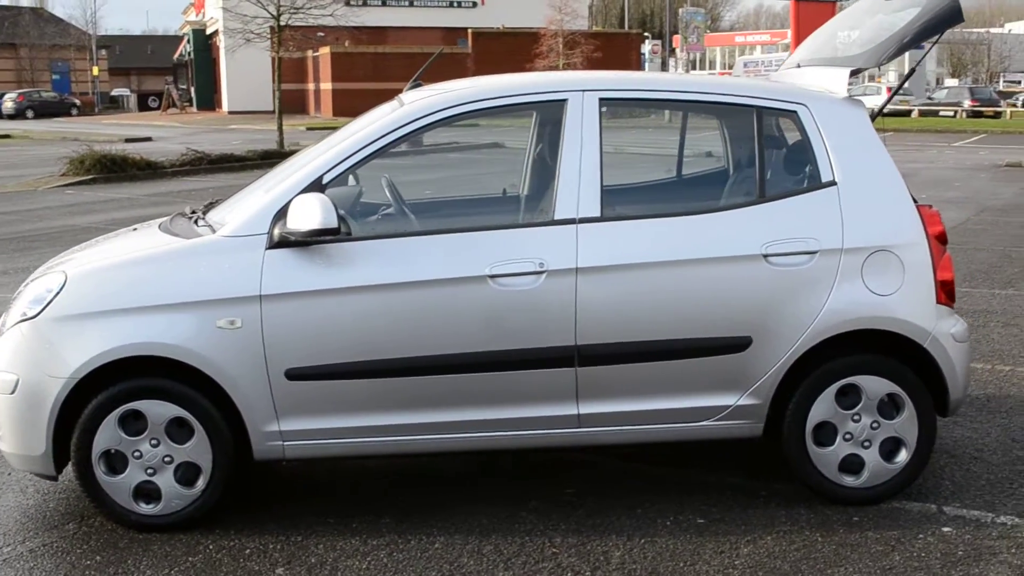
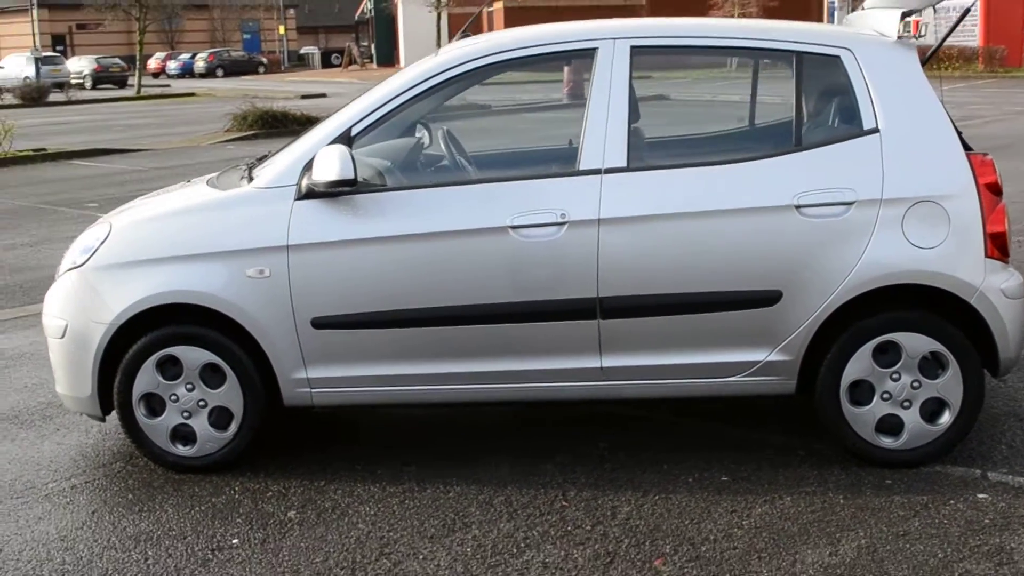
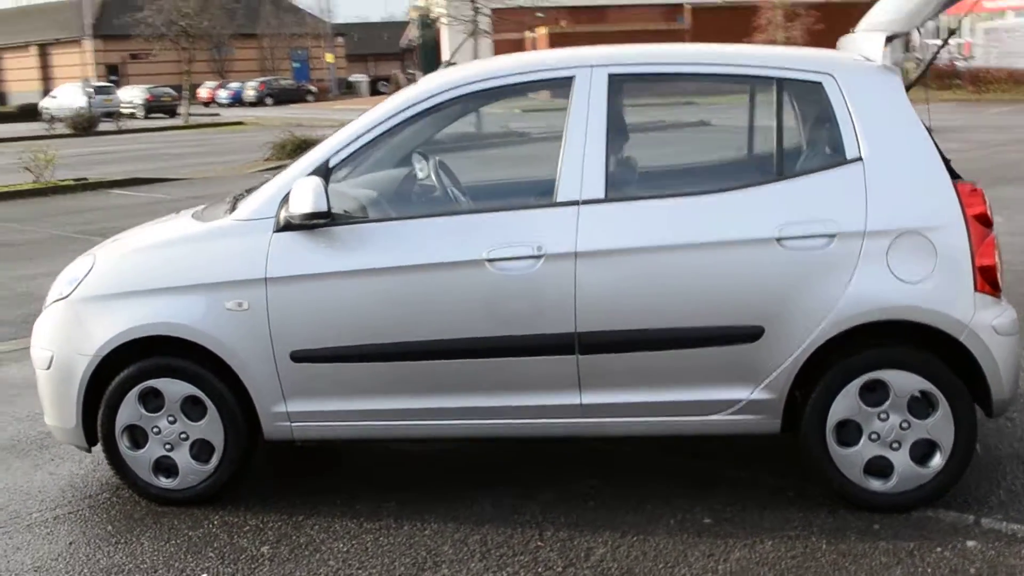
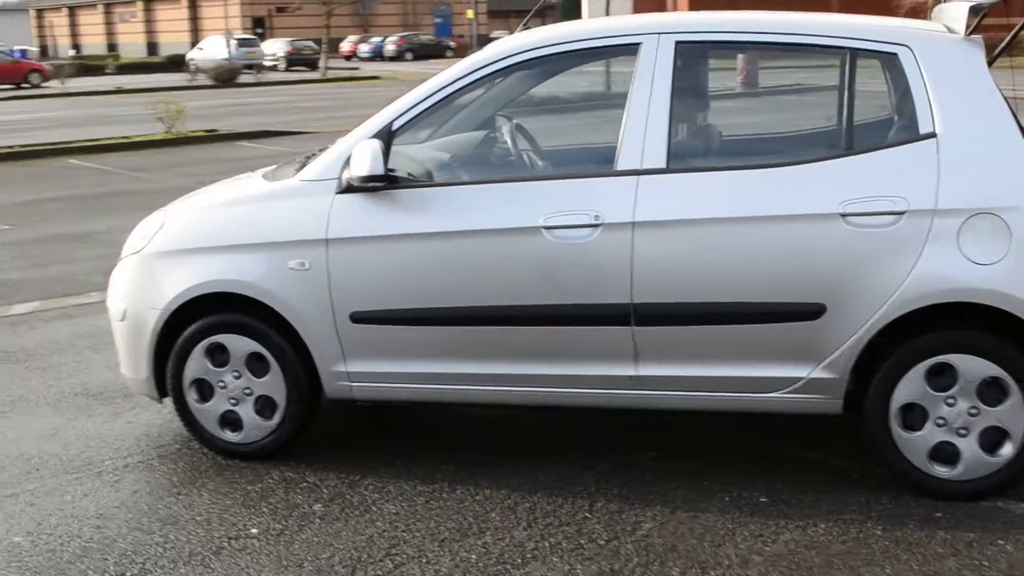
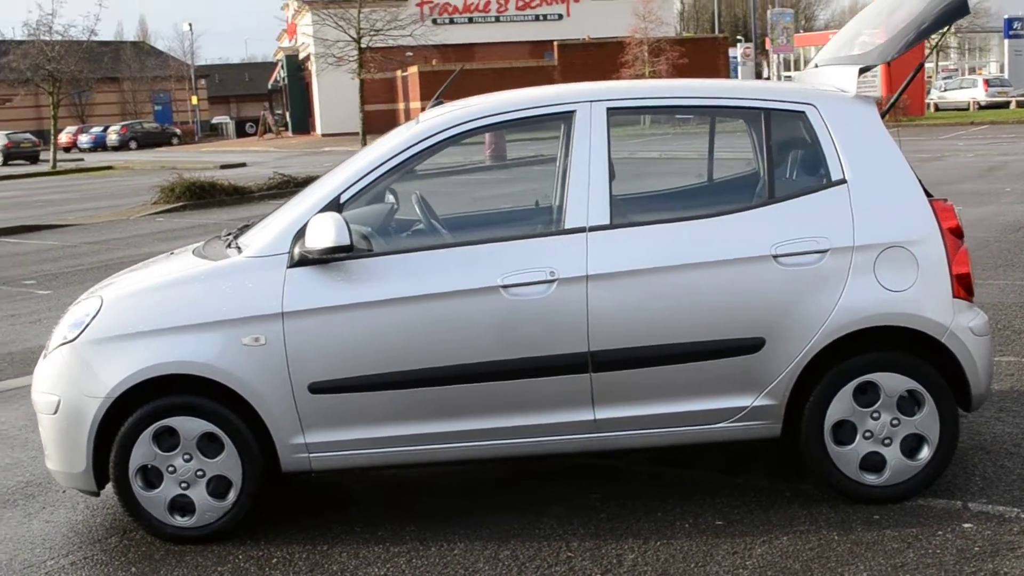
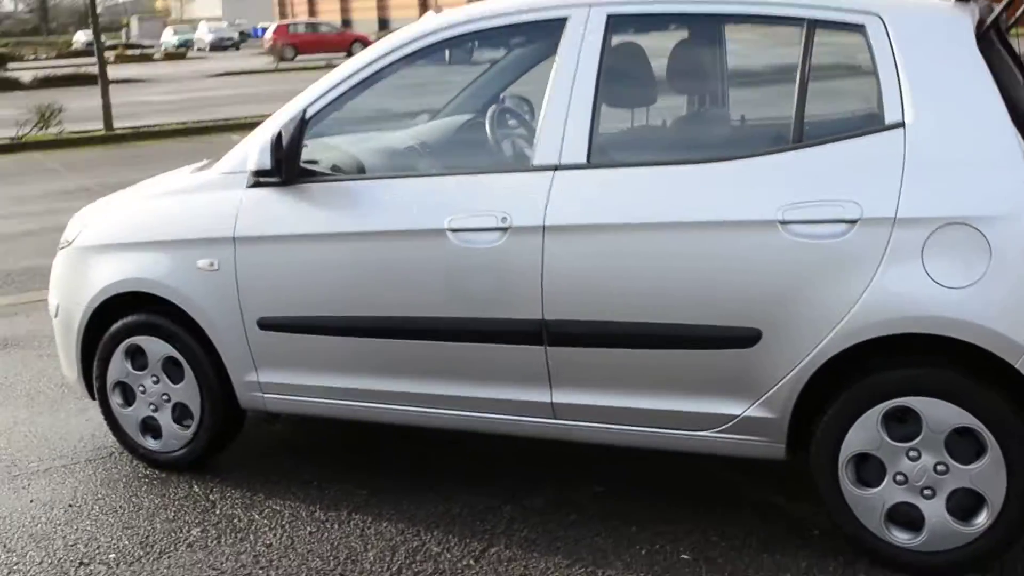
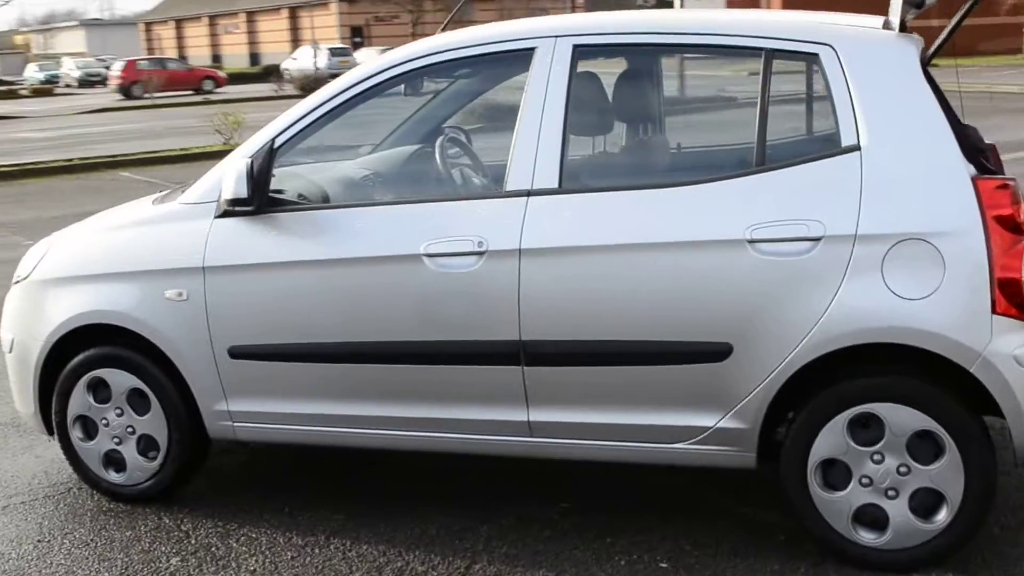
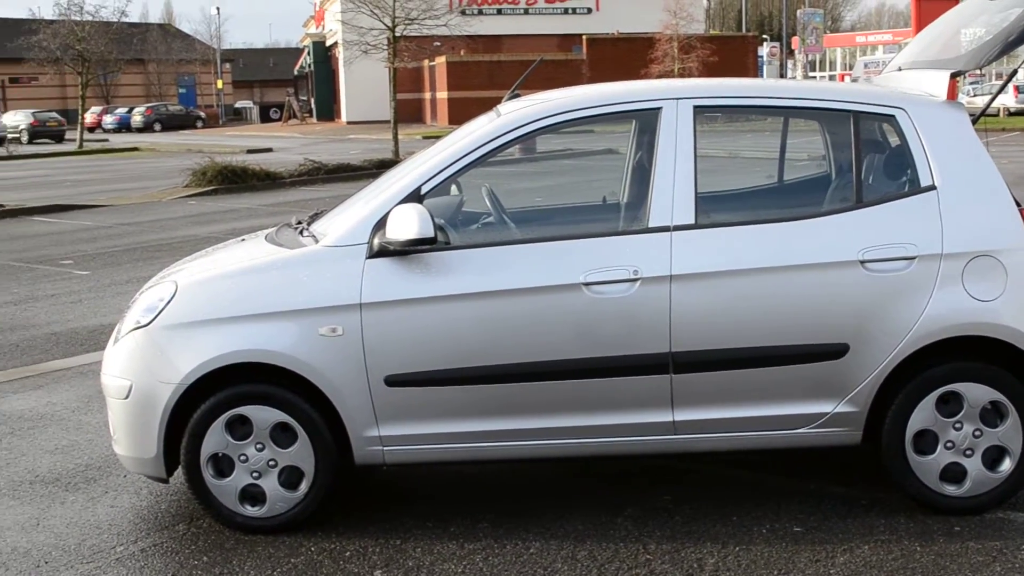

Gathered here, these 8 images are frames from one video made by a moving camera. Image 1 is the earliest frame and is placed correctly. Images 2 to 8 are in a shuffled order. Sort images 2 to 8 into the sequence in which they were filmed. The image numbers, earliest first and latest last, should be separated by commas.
8, 5, 2, 3, 4, 7, 6
